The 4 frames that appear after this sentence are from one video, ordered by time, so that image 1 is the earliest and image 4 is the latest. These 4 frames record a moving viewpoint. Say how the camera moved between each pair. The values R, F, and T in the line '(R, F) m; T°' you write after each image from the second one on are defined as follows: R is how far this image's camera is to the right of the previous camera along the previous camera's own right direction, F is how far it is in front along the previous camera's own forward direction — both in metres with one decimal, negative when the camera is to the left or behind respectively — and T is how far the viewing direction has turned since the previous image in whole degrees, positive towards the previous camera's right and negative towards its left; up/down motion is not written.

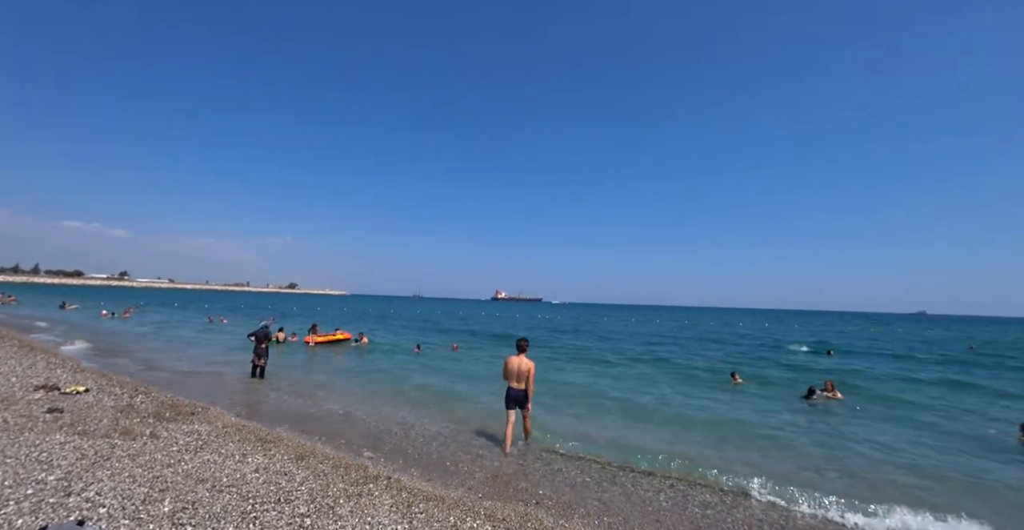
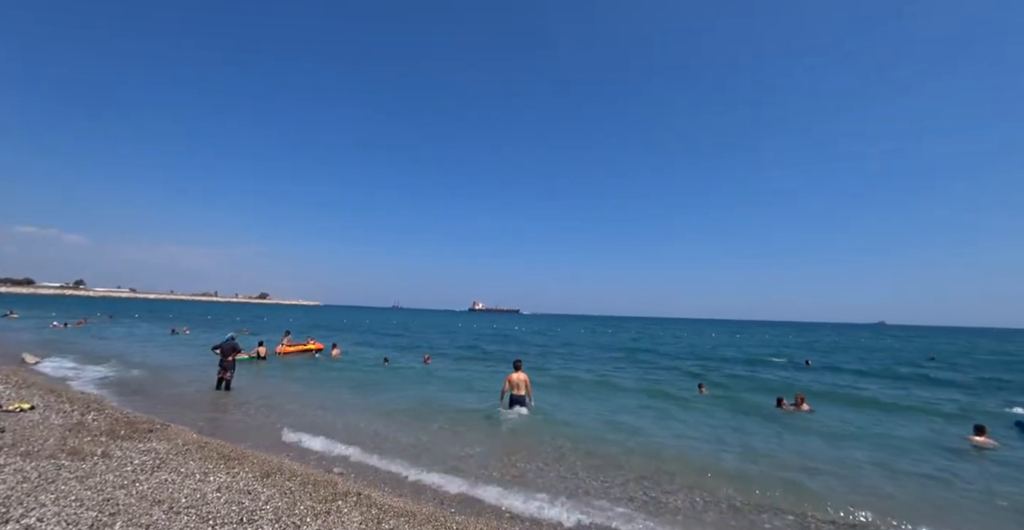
(-0.1, +0.2) m; +3°
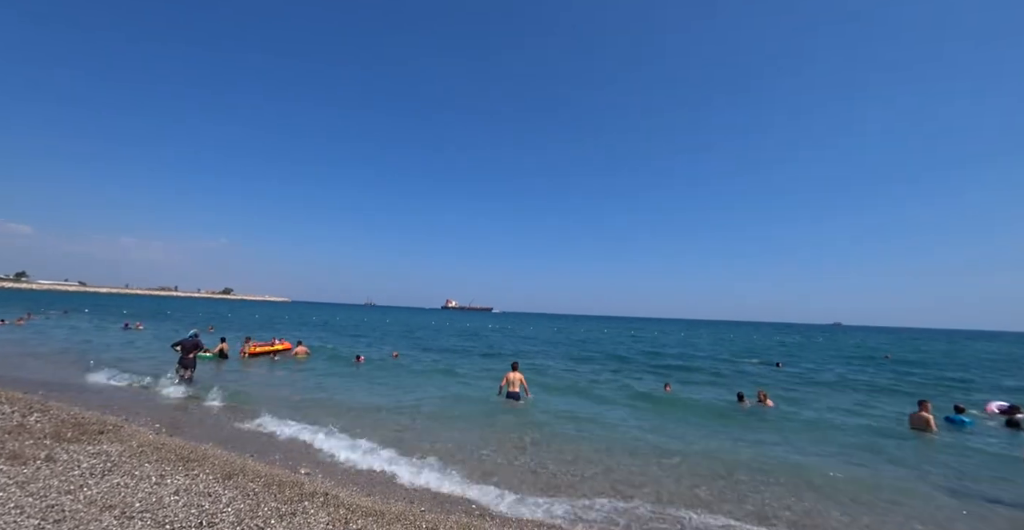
(-0.3, +0.8) m; +3°
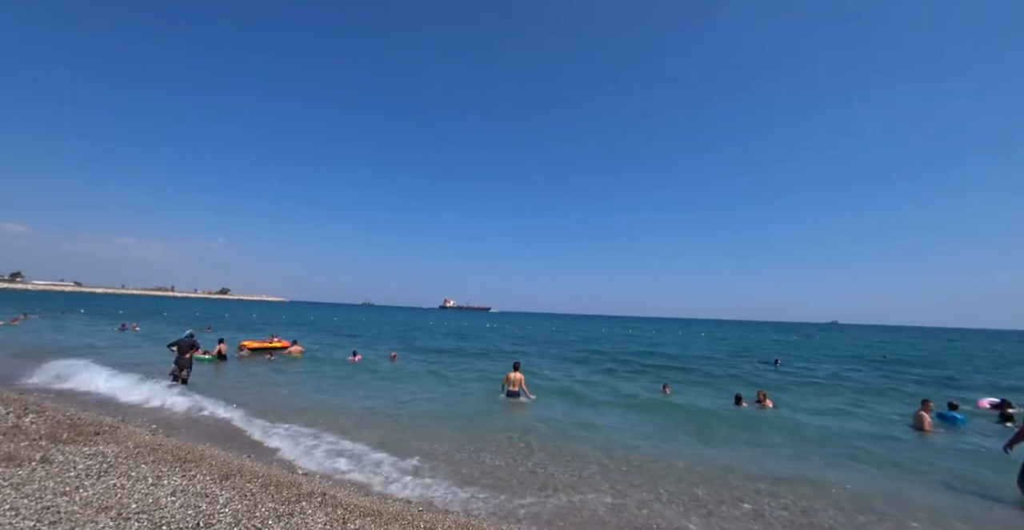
(-5.6, +0.6) m; 0°
